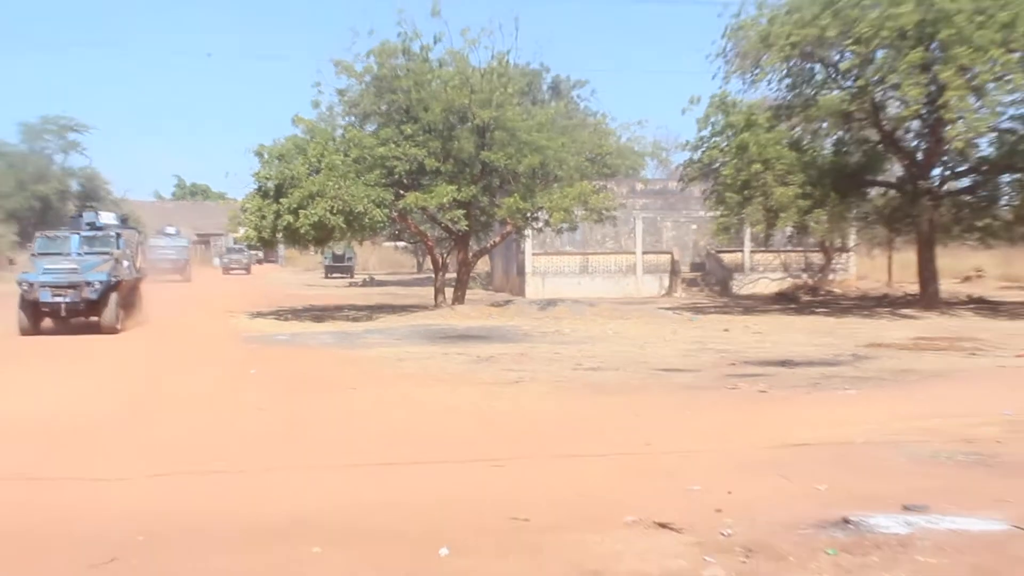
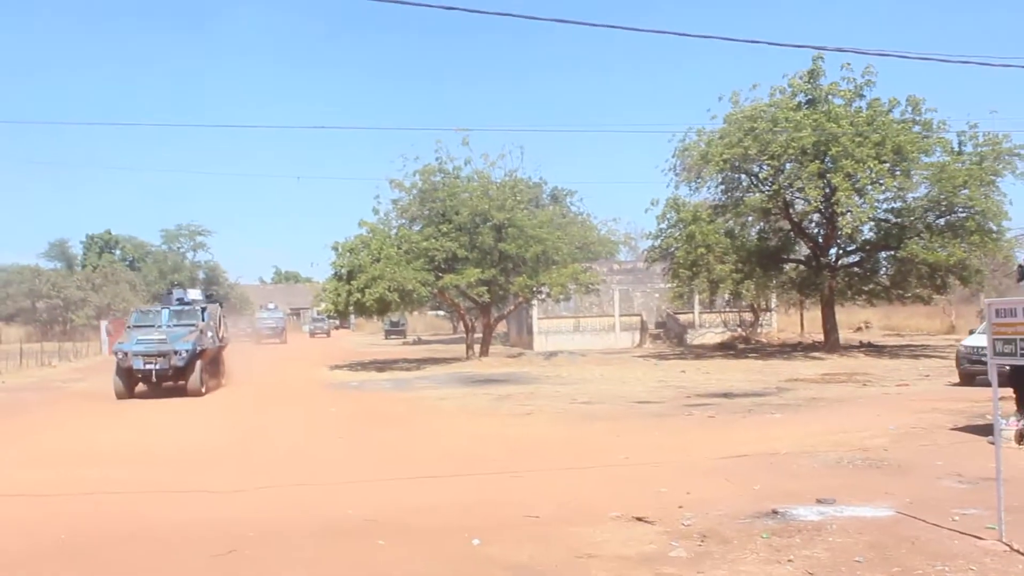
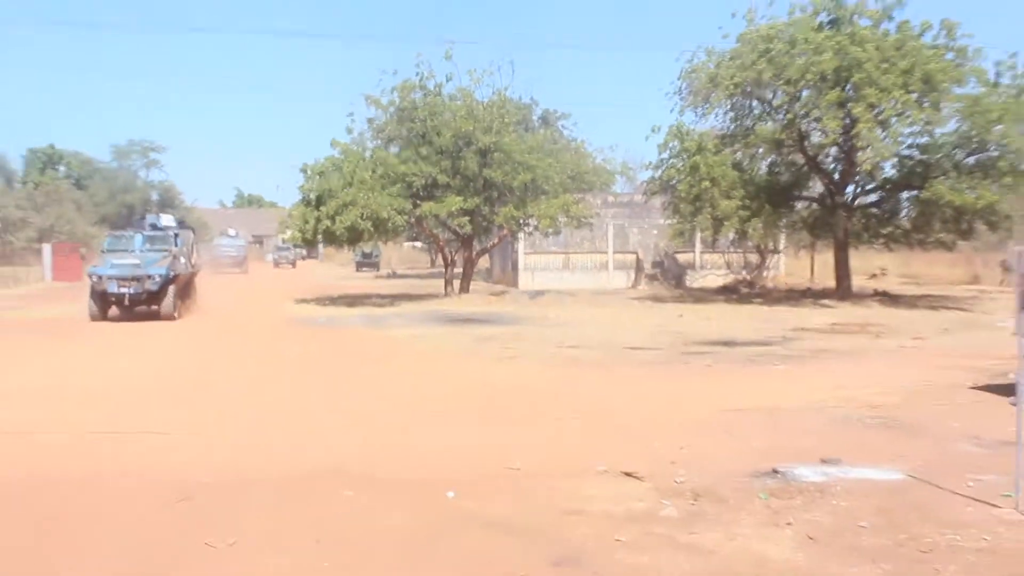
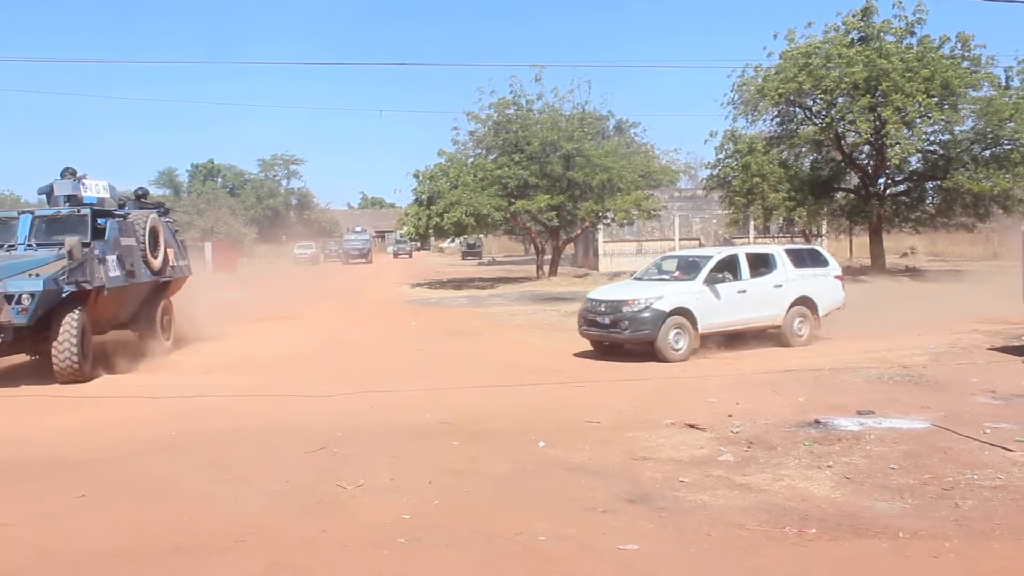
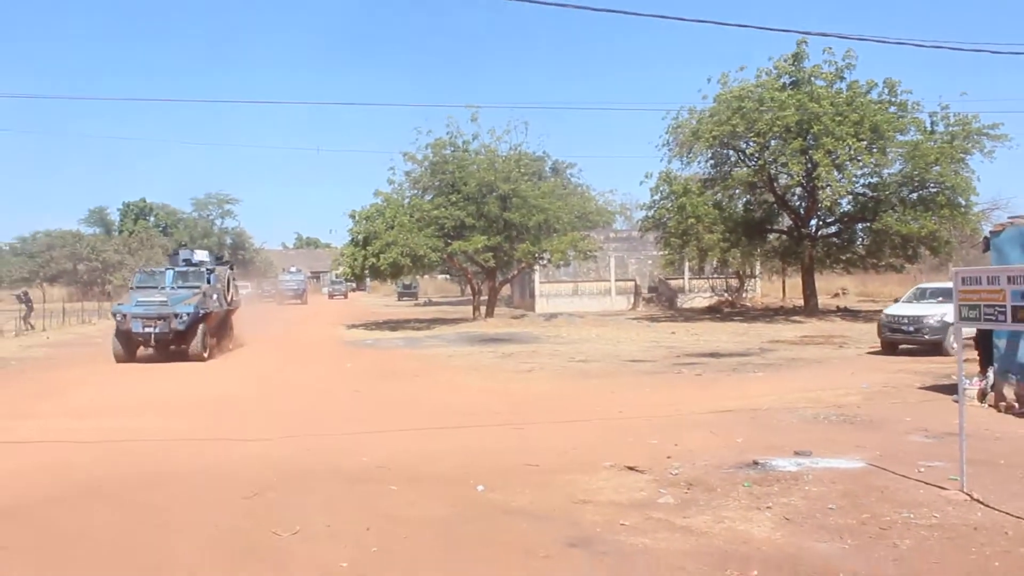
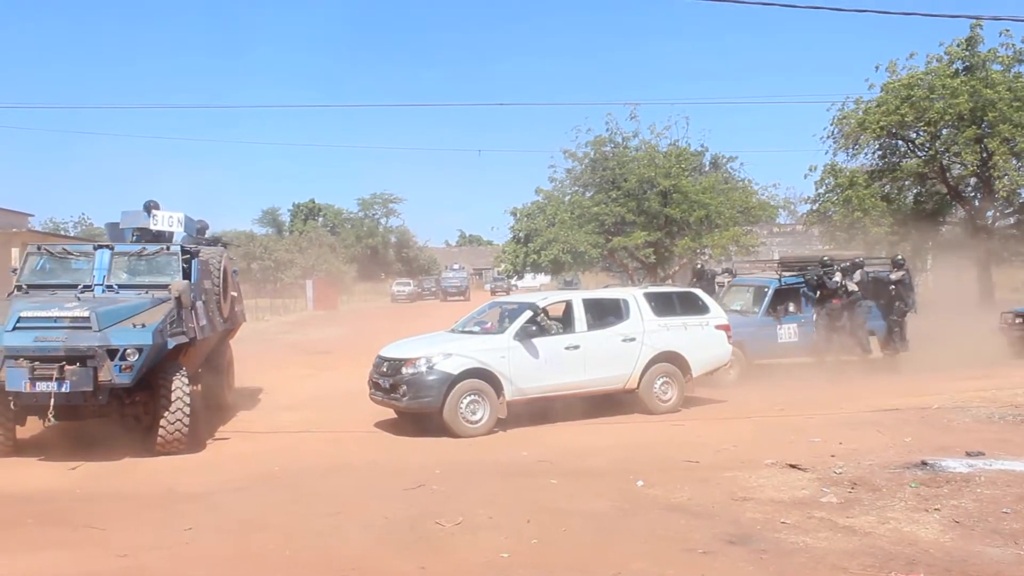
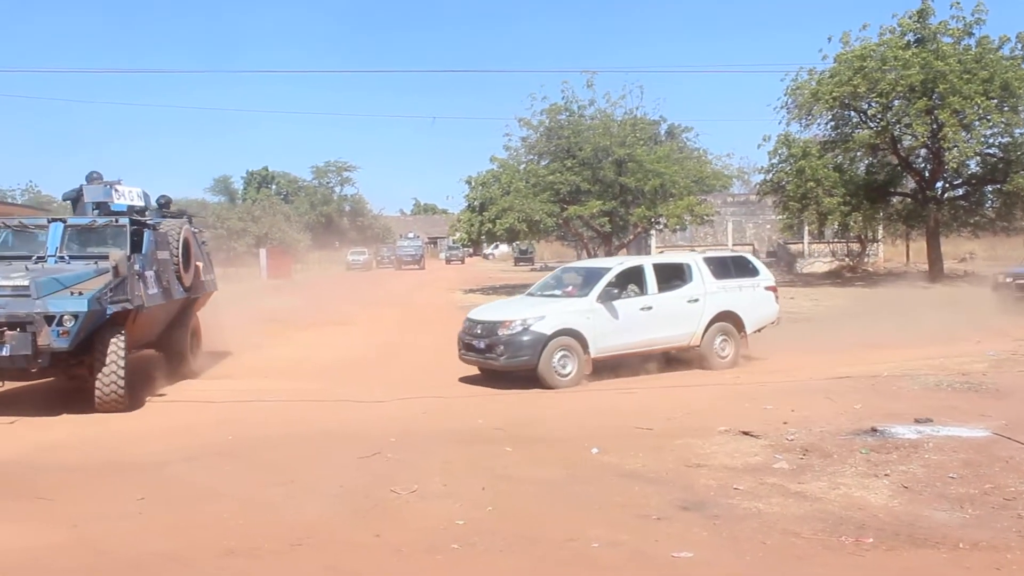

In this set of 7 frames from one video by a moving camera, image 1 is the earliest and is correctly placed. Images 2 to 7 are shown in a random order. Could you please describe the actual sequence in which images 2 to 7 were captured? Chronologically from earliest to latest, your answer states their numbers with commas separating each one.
3, 2, 5, 4, 7, 6
